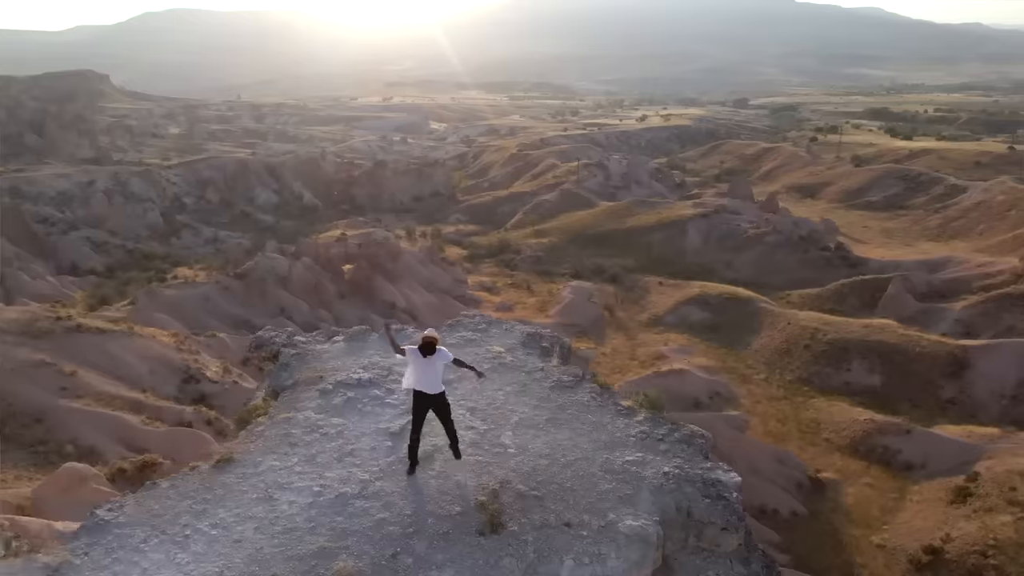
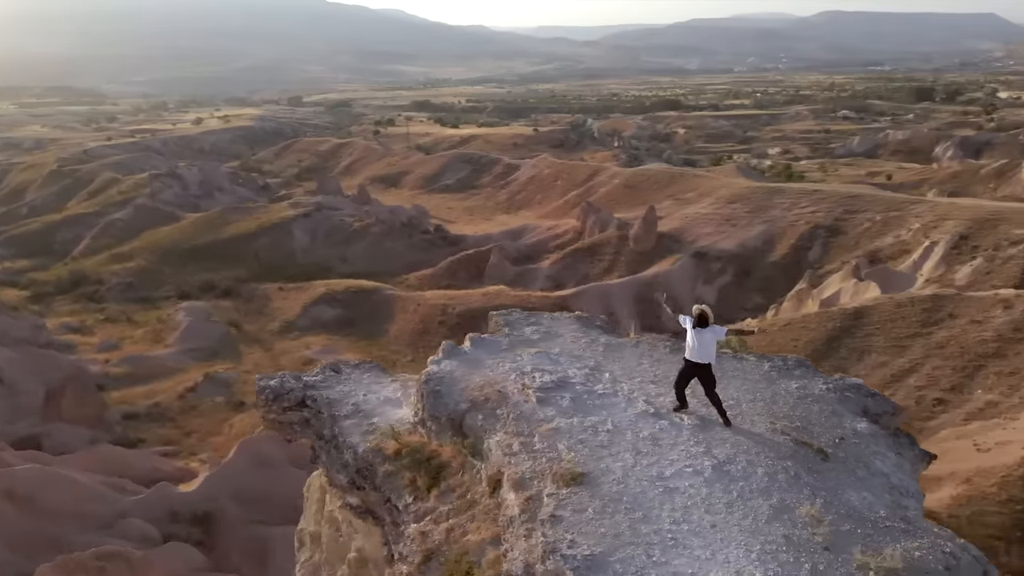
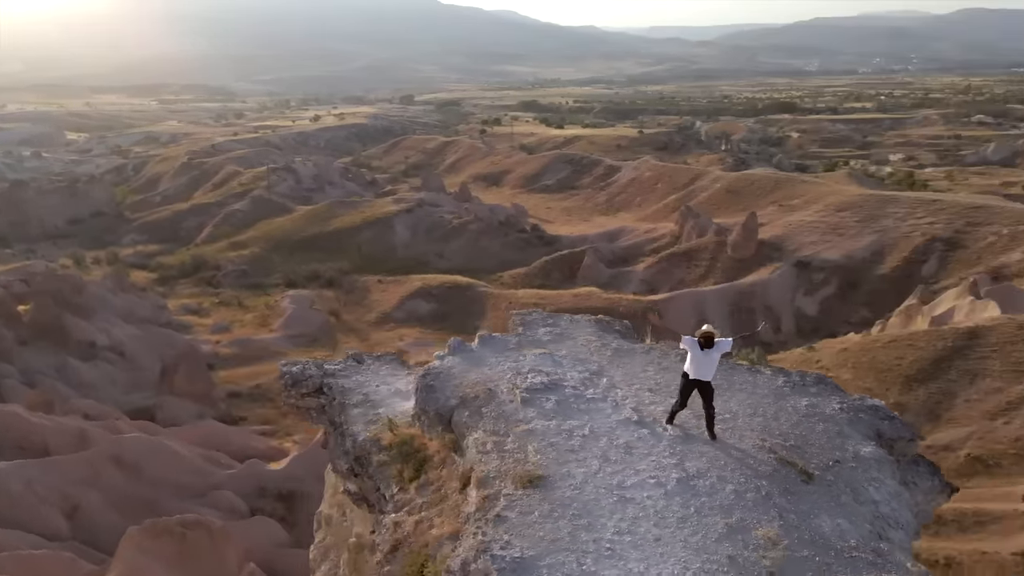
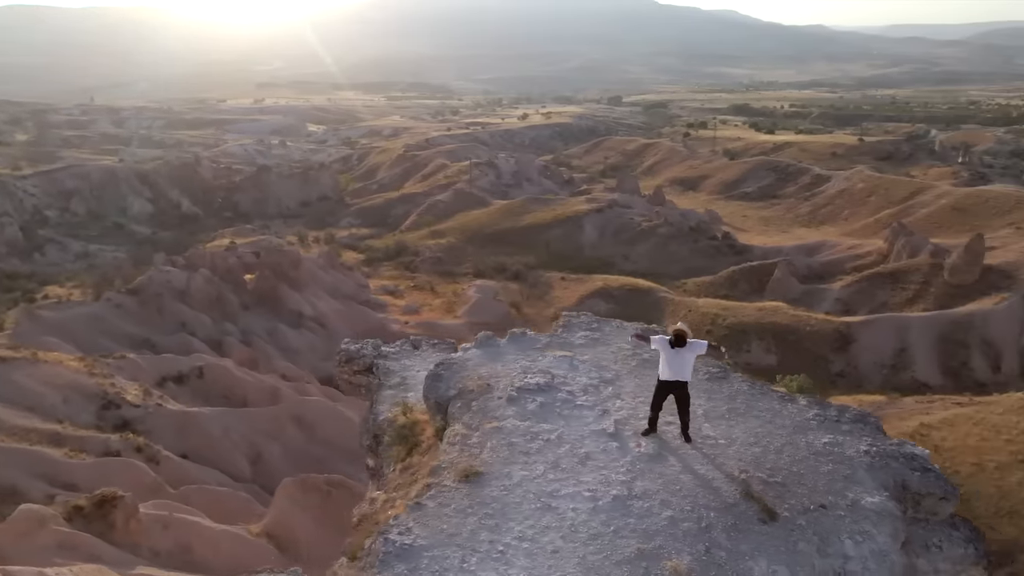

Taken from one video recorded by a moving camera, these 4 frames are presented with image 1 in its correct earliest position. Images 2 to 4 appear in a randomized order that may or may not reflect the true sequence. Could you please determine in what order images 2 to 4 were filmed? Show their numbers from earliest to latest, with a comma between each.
4, 3, 2
